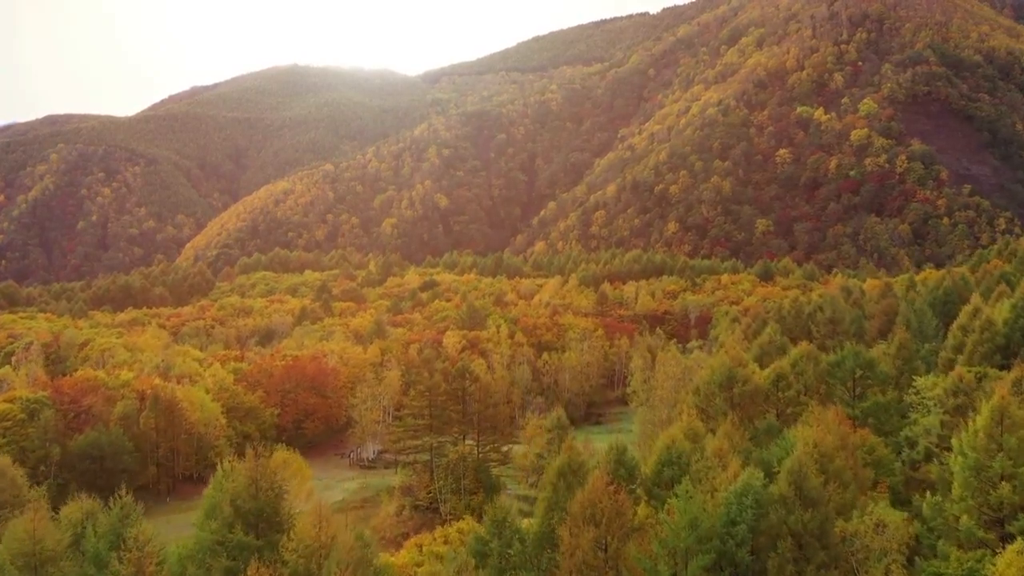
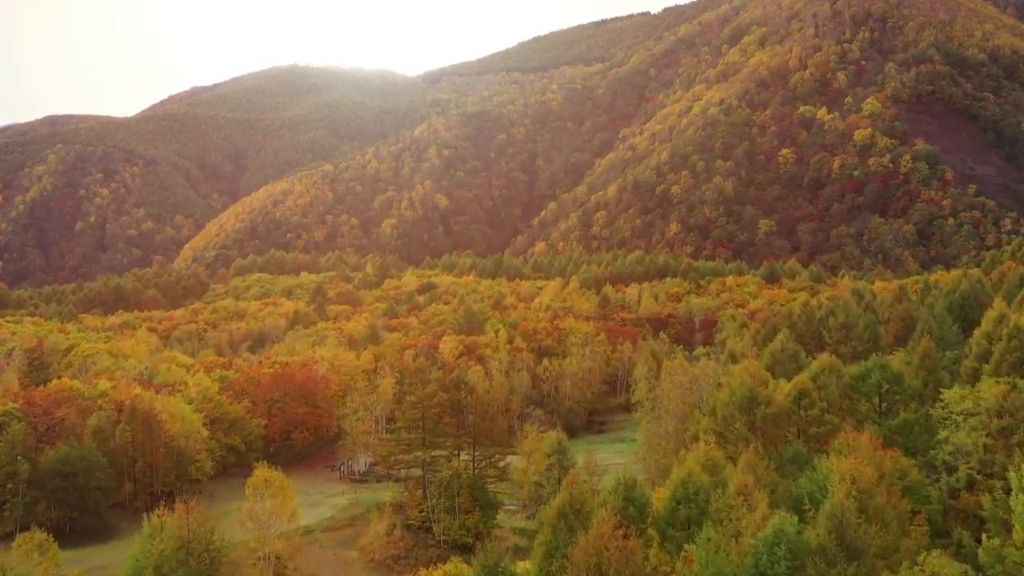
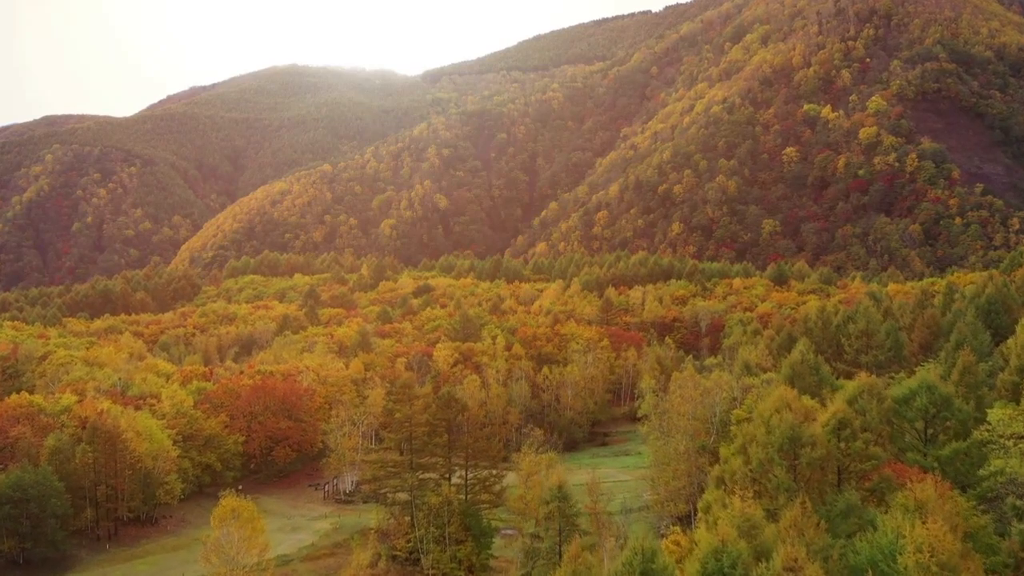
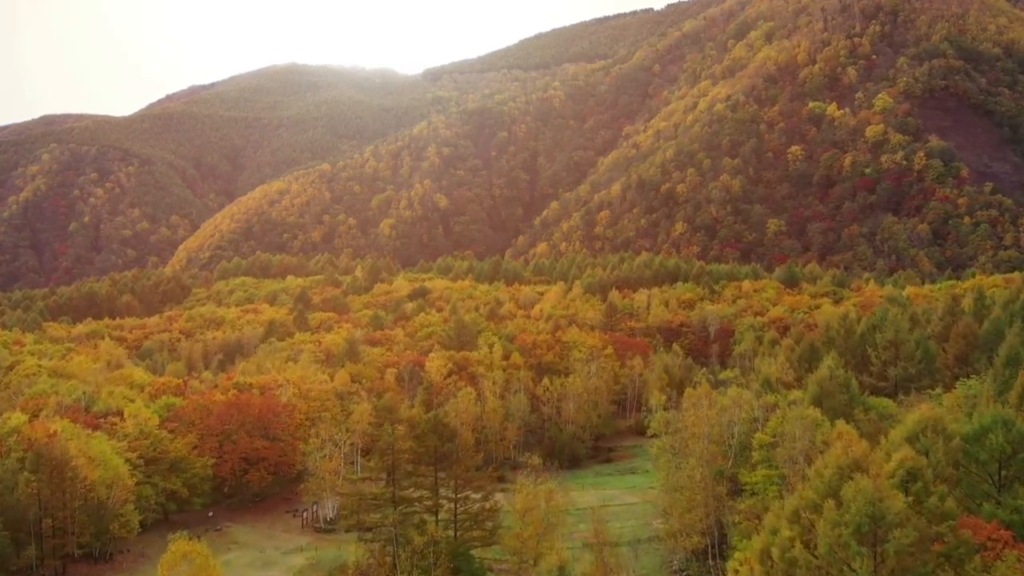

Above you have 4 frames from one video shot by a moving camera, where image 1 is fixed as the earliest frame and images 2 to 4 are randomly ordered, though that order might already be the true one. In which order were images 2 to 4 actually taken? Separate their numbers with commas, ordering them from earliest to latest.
2, 3, 4
